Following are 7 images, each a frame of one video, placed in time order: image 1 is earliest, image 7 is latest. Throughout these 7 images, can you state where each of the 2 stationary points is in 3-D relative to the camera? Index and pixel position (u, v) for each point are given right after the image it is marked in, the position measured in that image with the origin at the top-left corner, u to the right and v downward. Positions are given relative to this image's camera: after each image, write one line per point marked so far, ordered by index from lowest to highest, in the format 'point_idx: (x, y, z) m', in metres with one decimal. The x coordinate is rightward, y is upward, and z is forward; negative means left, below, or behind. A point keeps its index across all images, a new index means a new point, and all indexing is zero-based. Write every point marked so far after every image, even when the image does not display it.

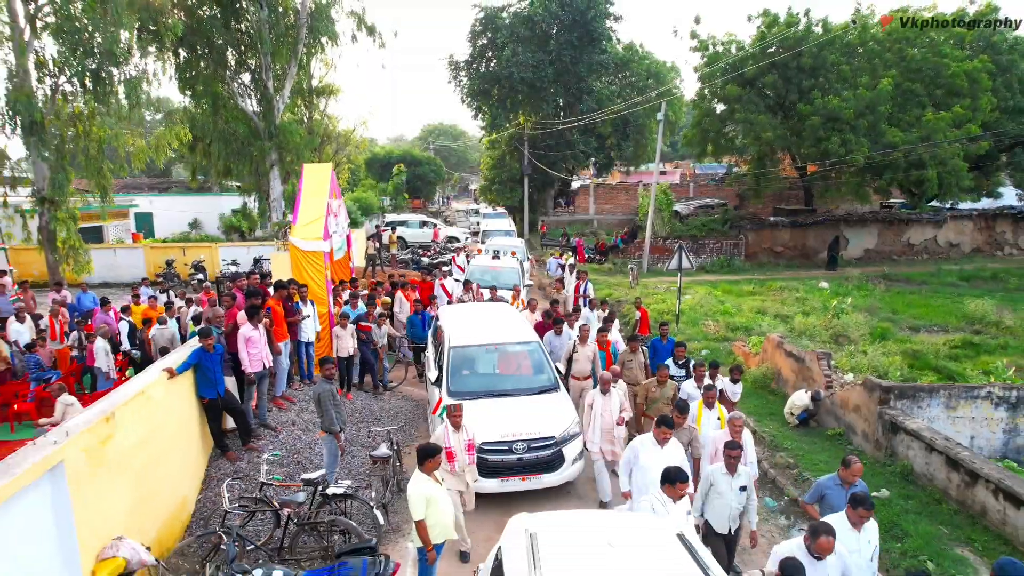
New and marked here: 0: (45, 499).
0: (-2.4, -1.1, +3.5) m
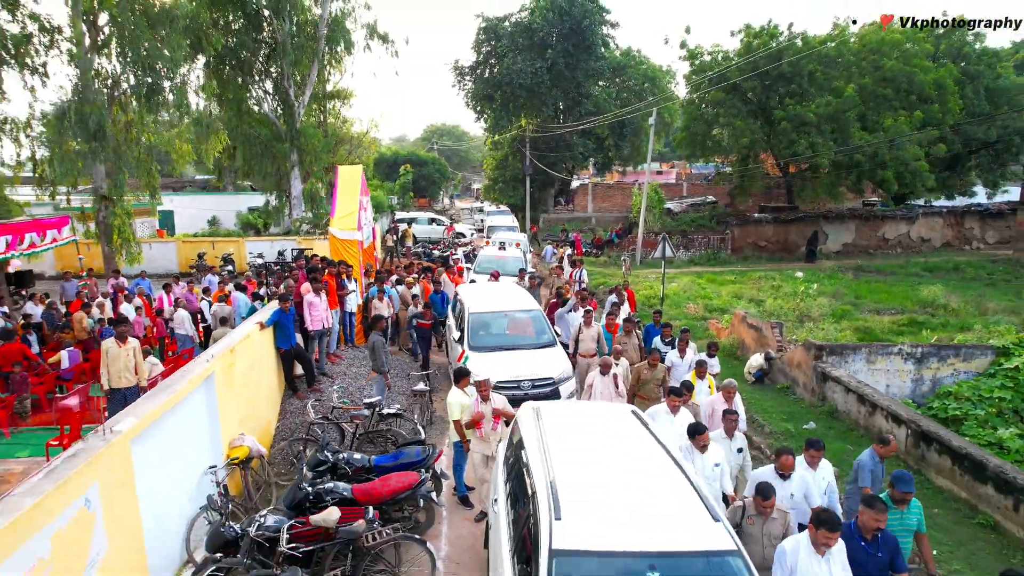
0: (-2.3, -0.8, +5.1) m
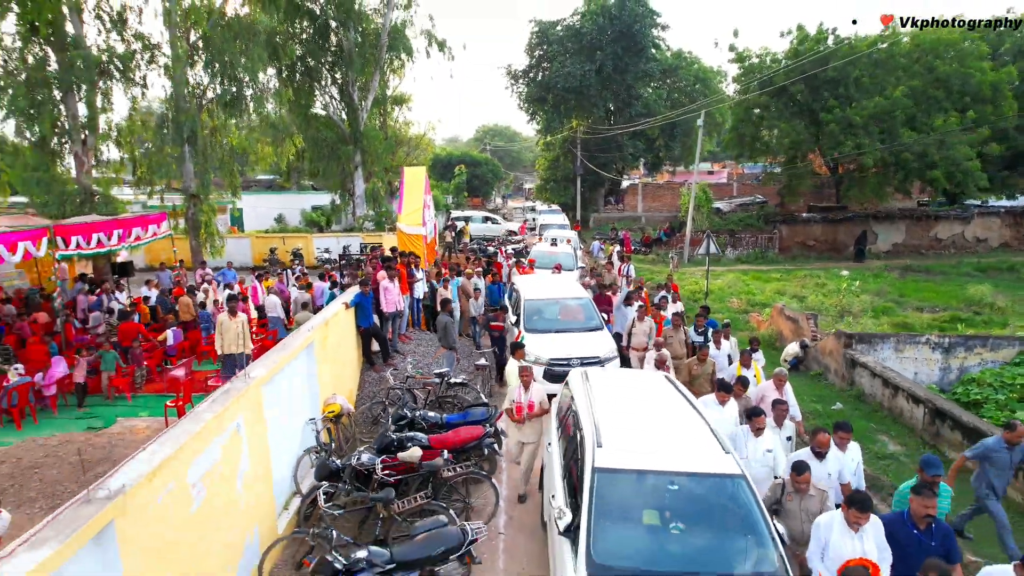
0: (-1.9, -0.7, +6.1) m
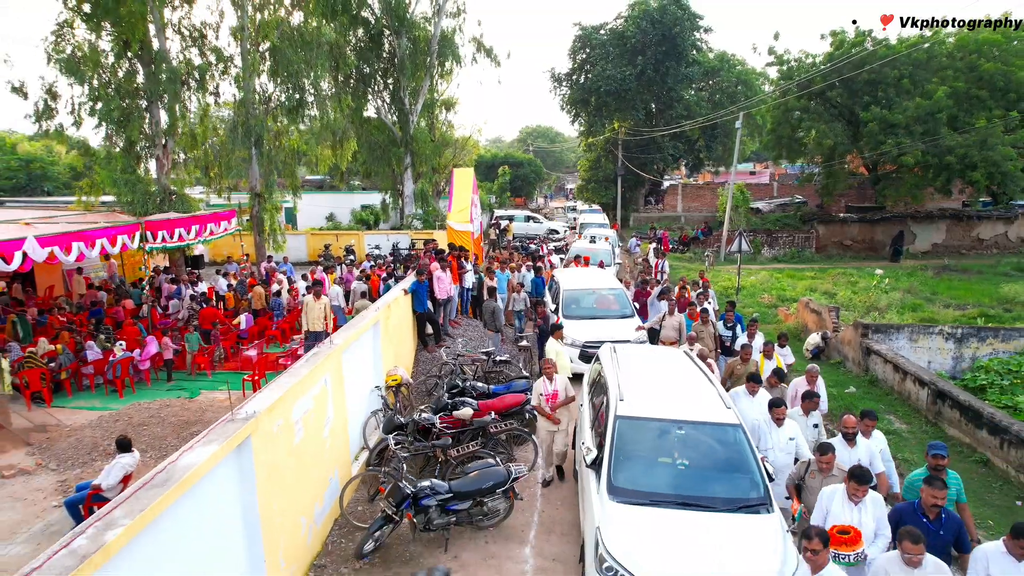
0: (-1.5, -0.5, +7.1) m
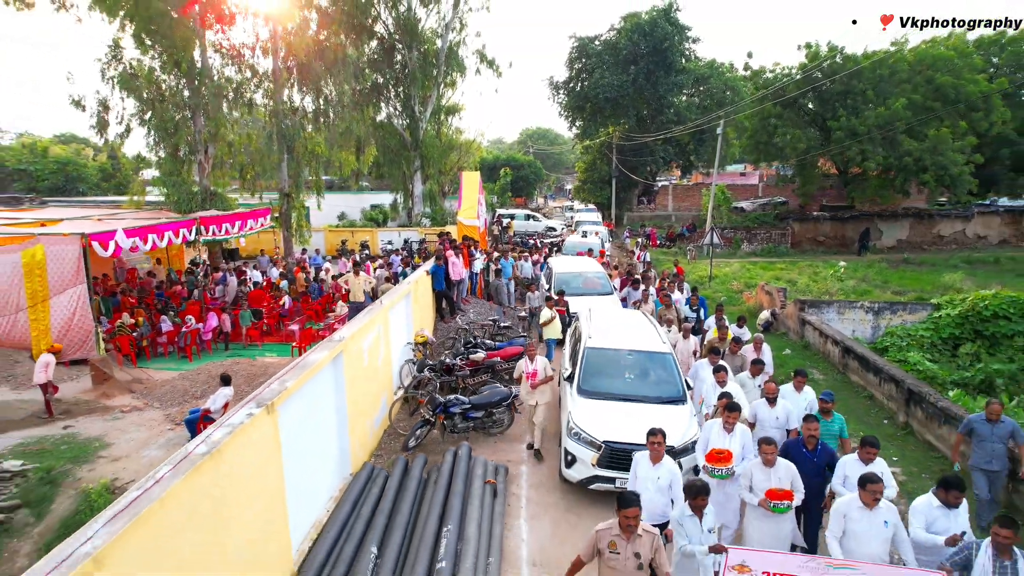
0: (-1.5, -0.2, +9.2) m
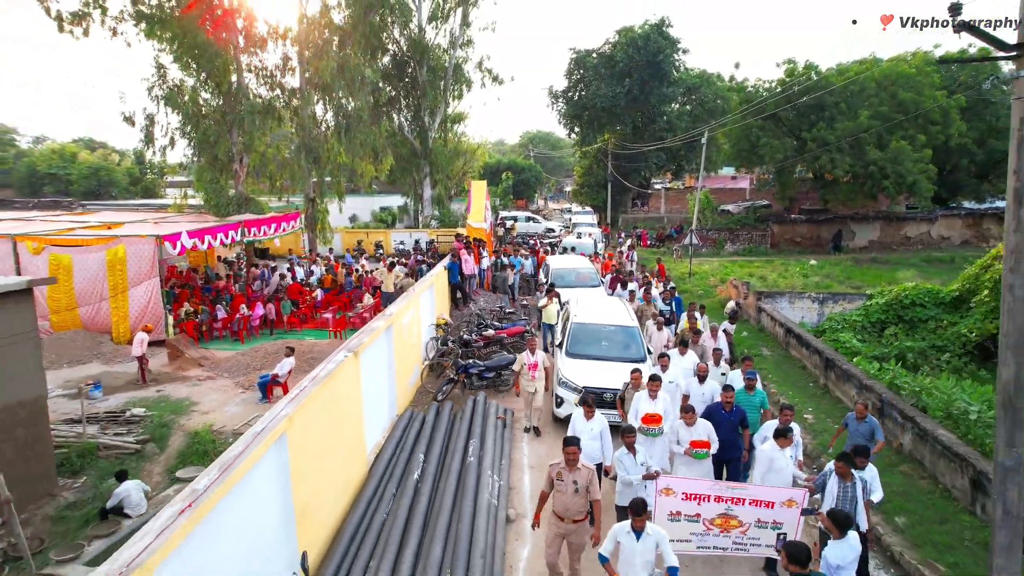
0: (-1.4, -0.1, +11.3) m
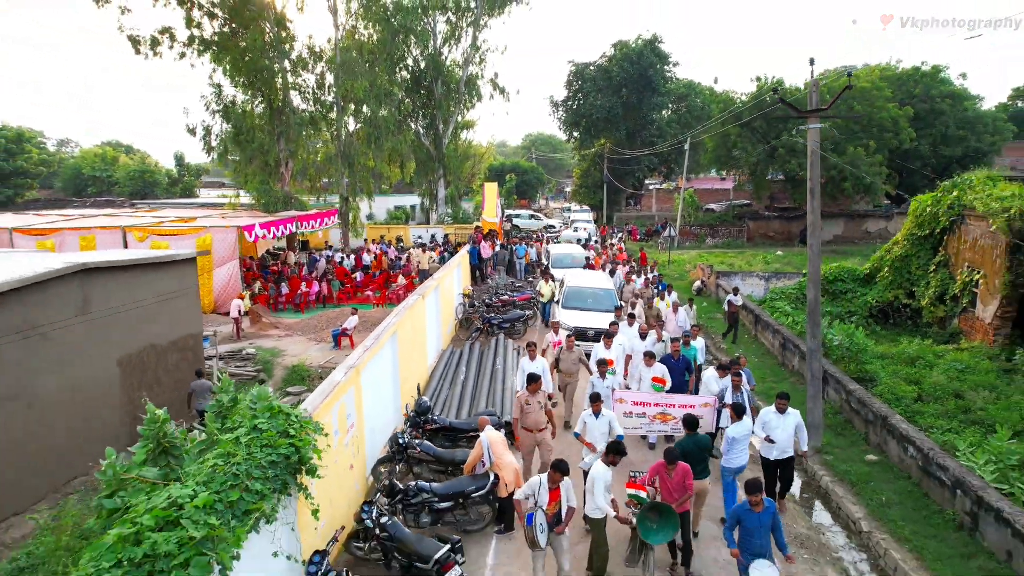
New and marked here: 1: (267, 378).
0: (-1.2, +0.4, +14.6) m
1: (-4.3, -1.6, +11.8) m
